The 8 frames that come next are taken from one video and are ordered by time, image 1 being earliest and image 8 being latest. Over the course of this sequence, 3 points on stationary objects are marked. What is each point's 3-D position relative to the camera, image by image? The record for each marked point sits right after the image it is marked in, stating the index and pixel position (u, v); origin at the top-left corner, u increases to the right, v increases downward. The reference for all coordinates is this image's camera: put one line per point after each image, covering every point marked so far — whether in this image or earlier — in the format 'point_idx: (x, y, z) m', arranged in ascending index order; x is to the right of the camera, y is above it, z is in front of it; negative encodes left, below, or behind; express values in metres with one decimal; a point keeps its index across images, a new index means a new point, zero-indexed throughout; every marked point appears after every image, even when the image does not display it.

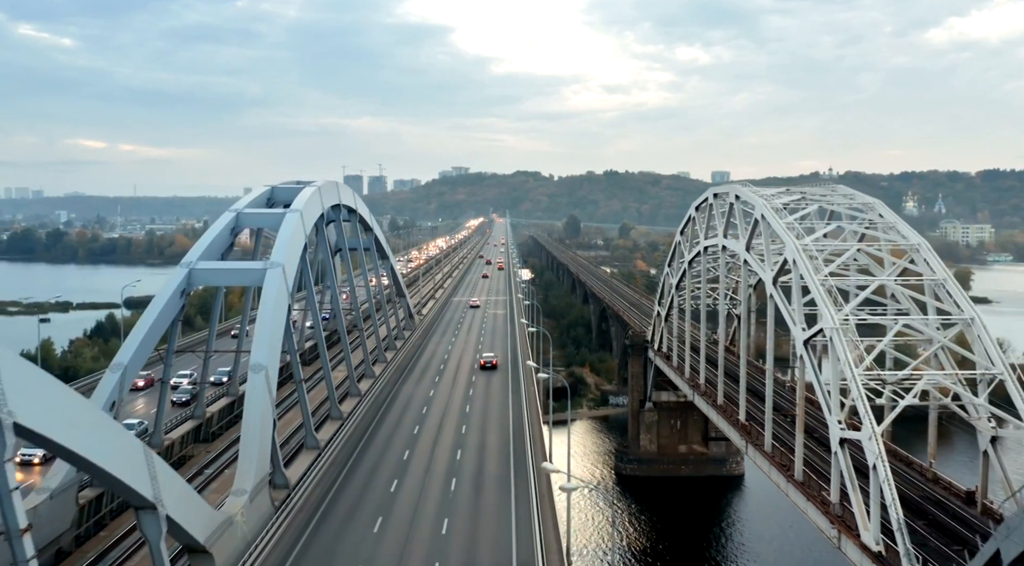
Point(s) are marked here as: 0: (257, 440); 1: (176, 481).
0: (-6.3, -3.8, +19.9) m
1: (-6.2, -3.6, +15.1) m
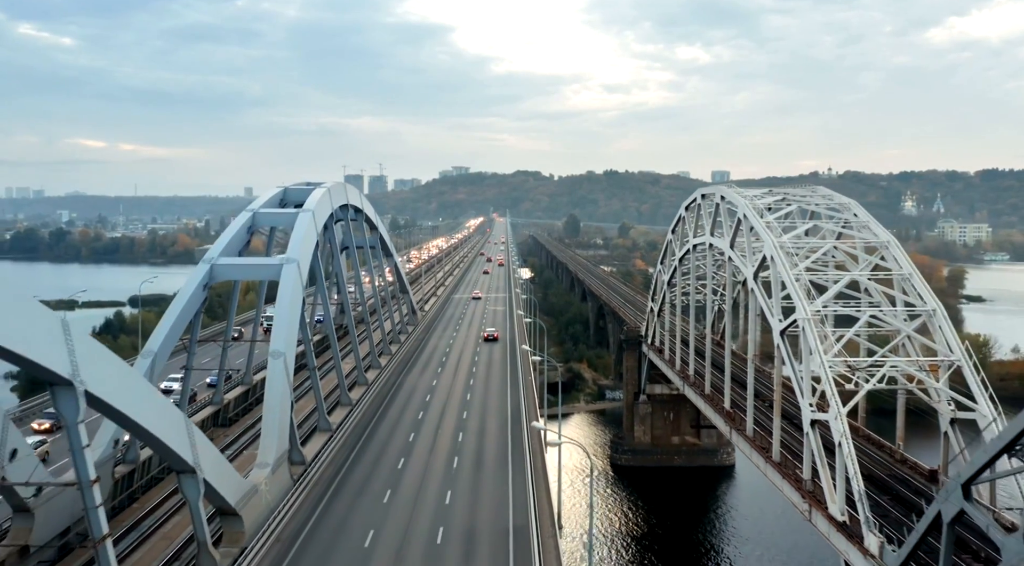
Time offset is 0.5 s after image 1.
0: (-6.4, -3.6, +21.8) m
1: (-6.3, -3.5, +17.0) m
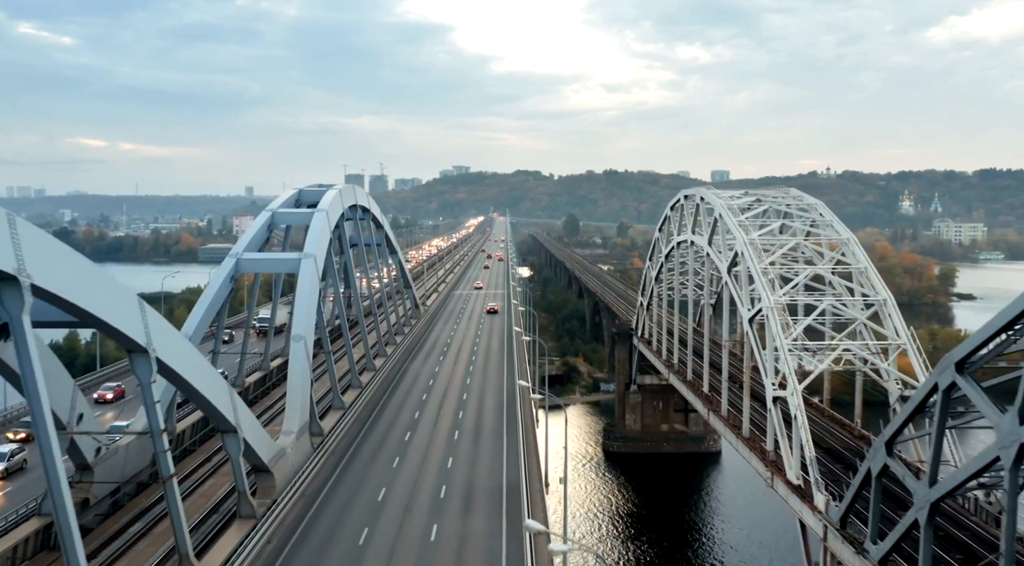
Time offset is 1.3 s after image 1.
0: (-6.5, -3.4, +24.7) m
1: (-6.5, -3.2, +19.8) m
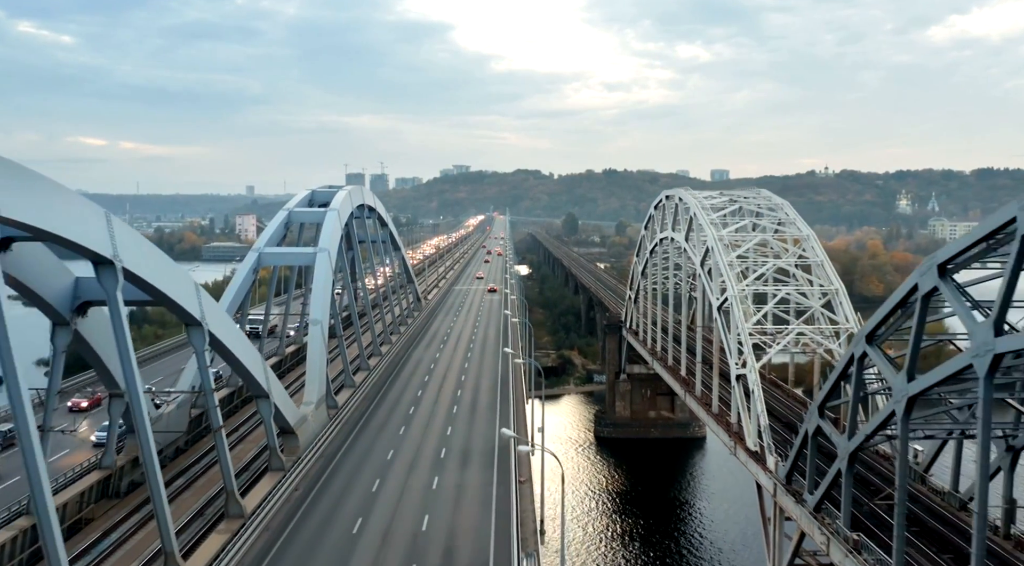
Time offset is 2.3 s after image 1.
0: (-6.8, -3.0, +28.0) m
1: (-6.8, -2.9, +23.1) m
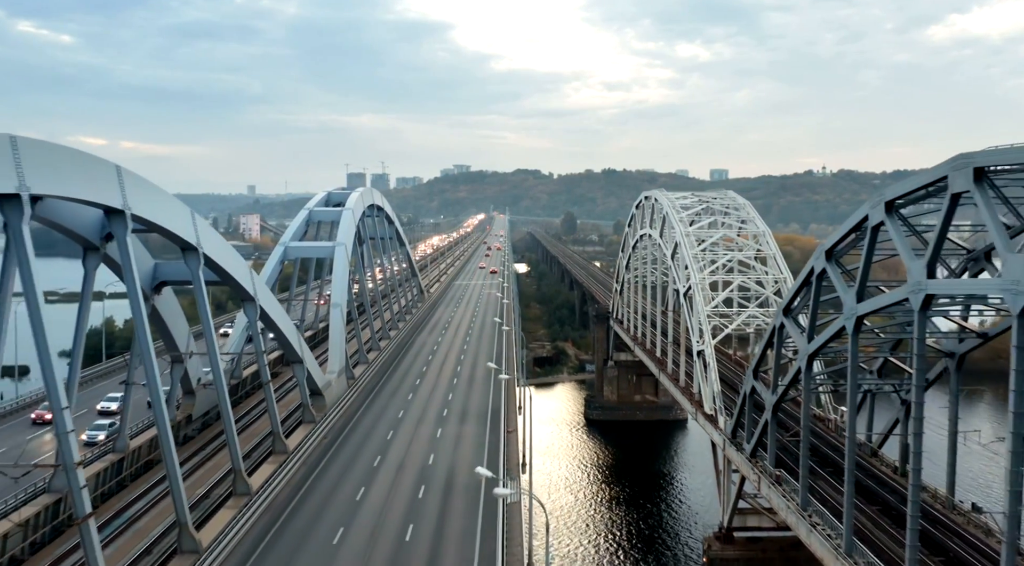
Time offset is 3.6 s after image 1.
0: (-7.1, -2.6, +32.8) m
1: (-7.1, -2.4, +27.9) m
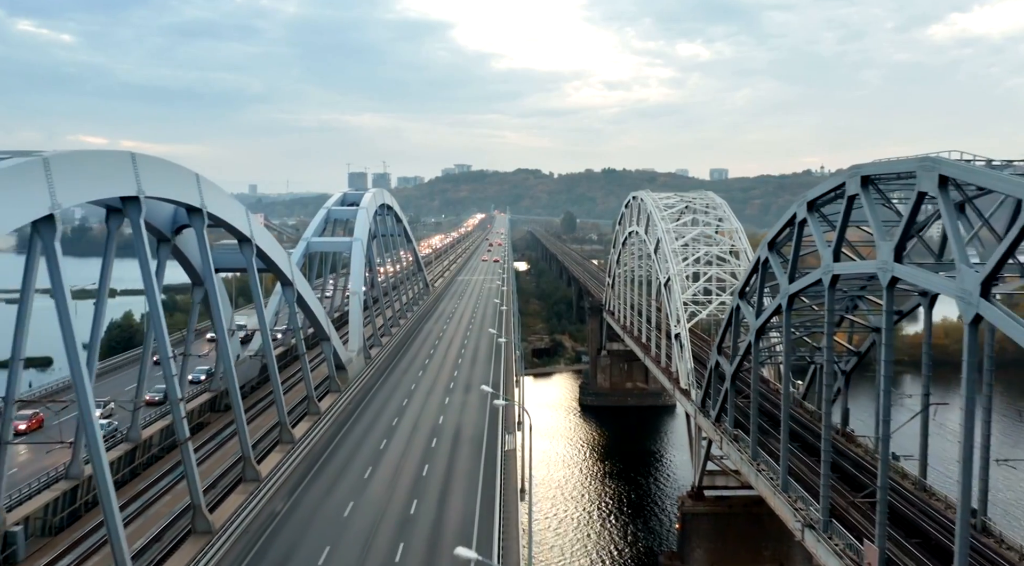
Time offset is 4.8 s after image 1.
0: (-7.2, -2.1, +37.1) m
1: (-7.2, -2.0, +32.3) m
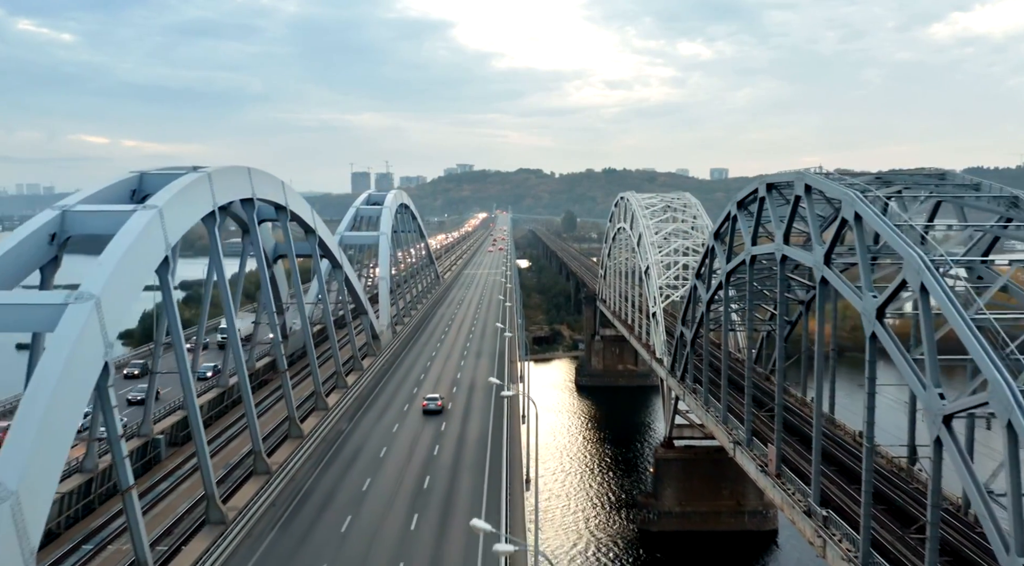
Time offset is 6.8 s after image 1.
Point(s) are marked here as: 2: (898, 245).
0: (-7.1, -1.4, +44.3) m
1: (-7.0, -1.3, +39.5) m
2: (+8.4, +0.8, +17.4) m
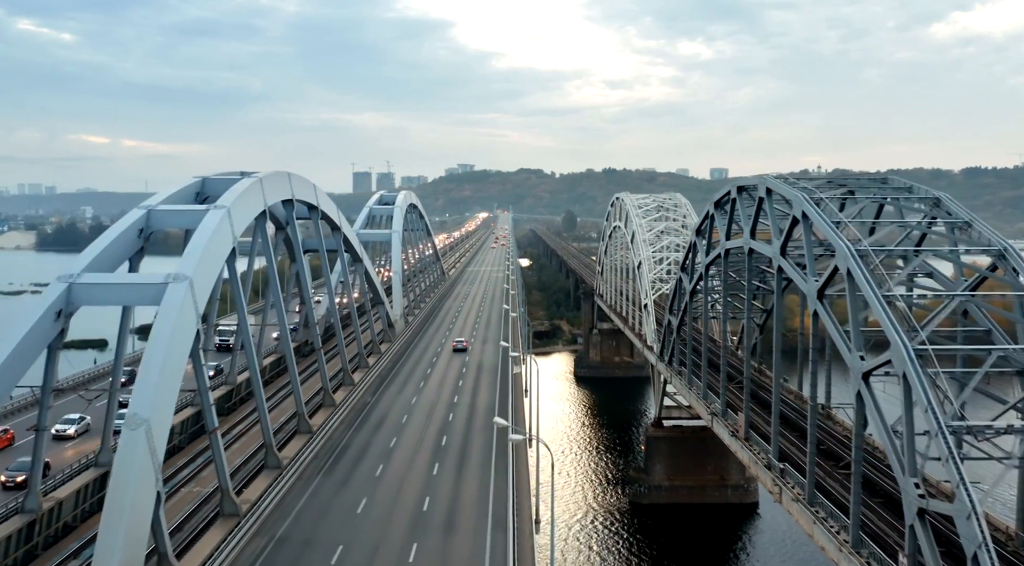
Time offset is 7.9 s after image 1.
0: (-6.9, -1.0, +48.2) m
1: (-6.8, -0.9, +43.3) m
2: (+8.5, +1.2, +21.2) m
